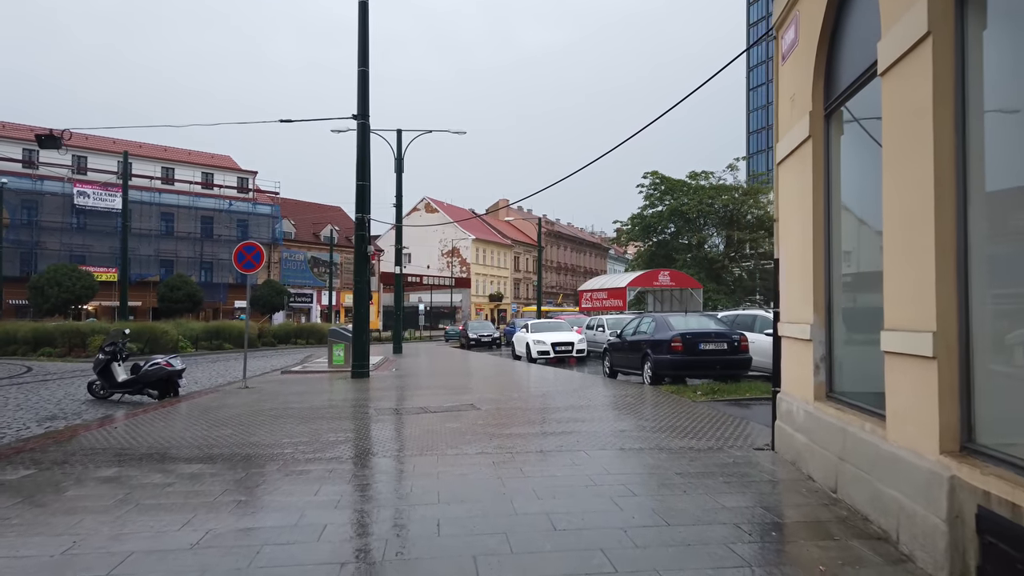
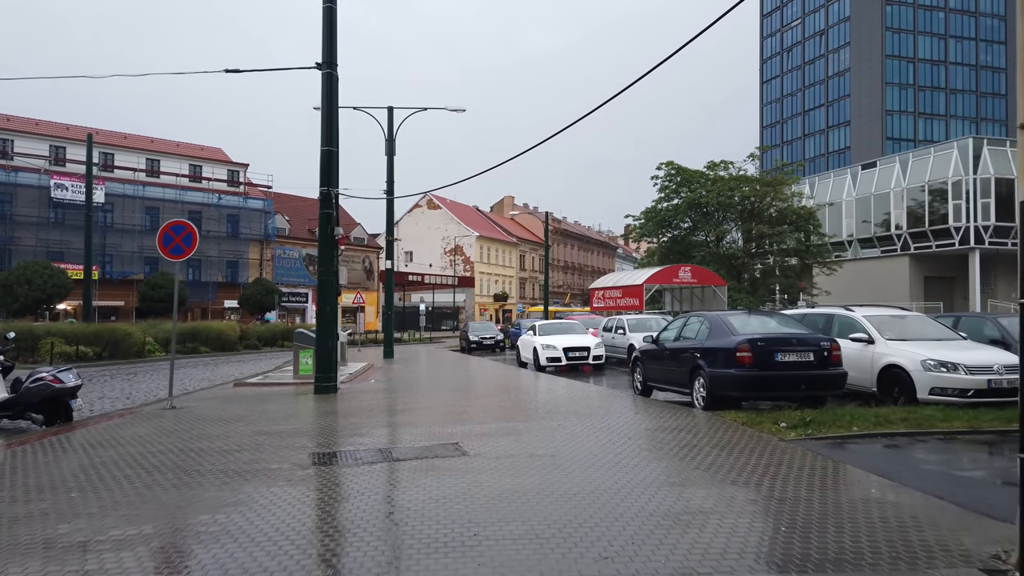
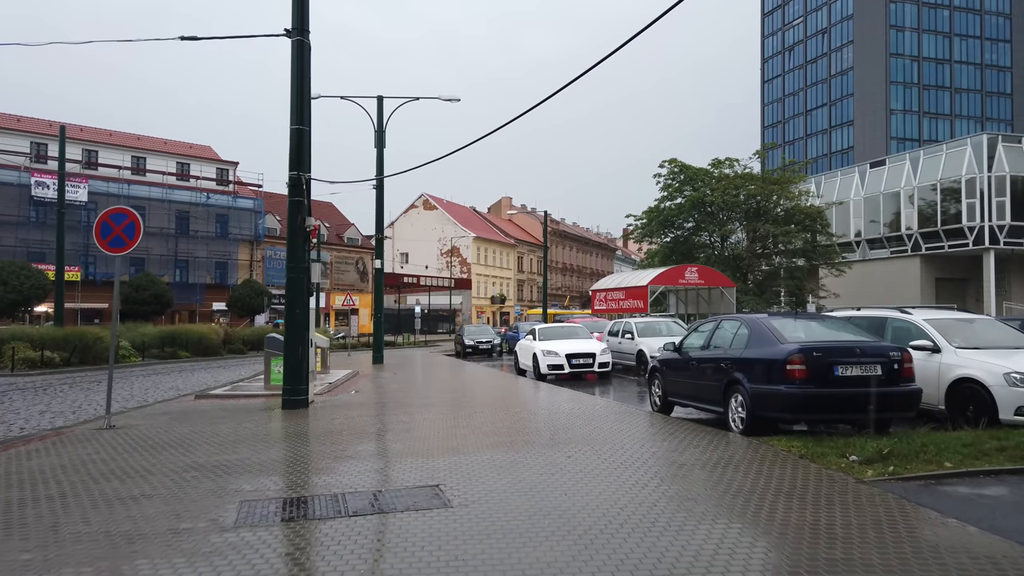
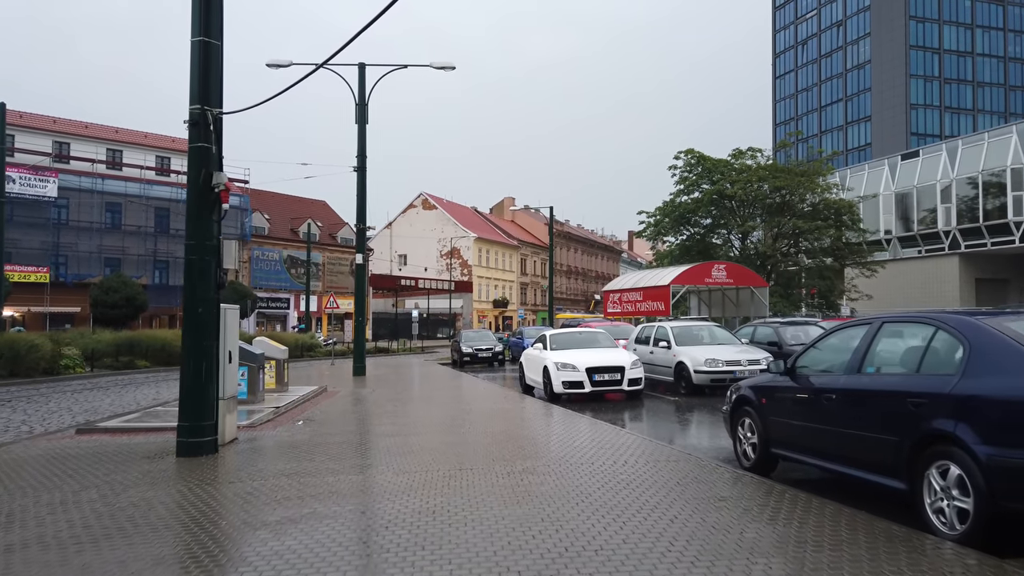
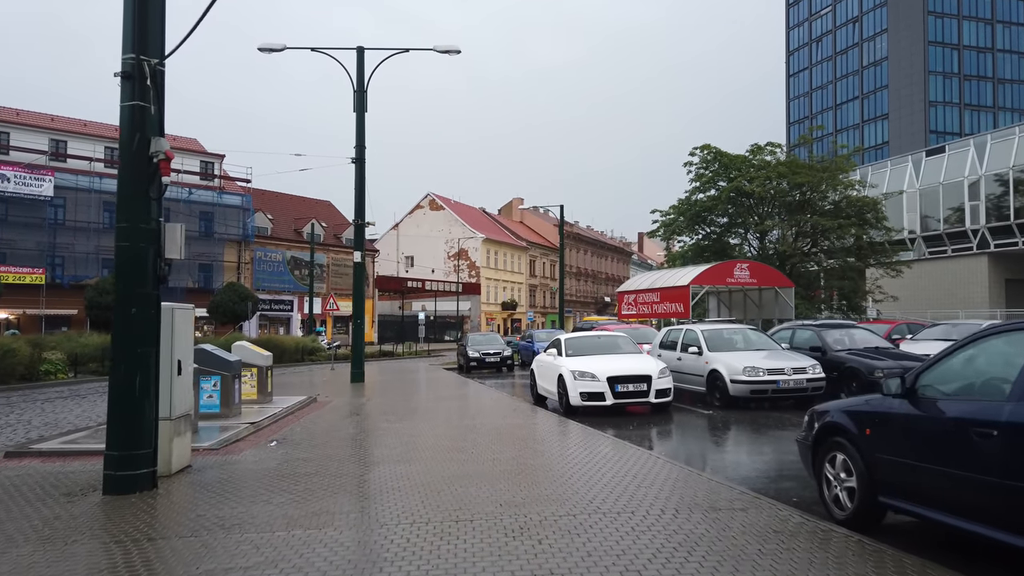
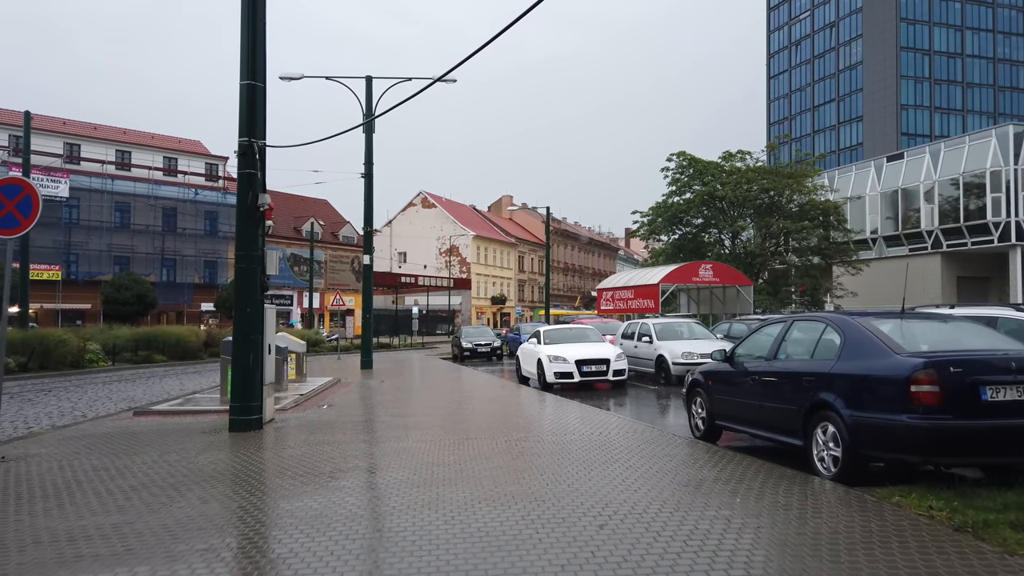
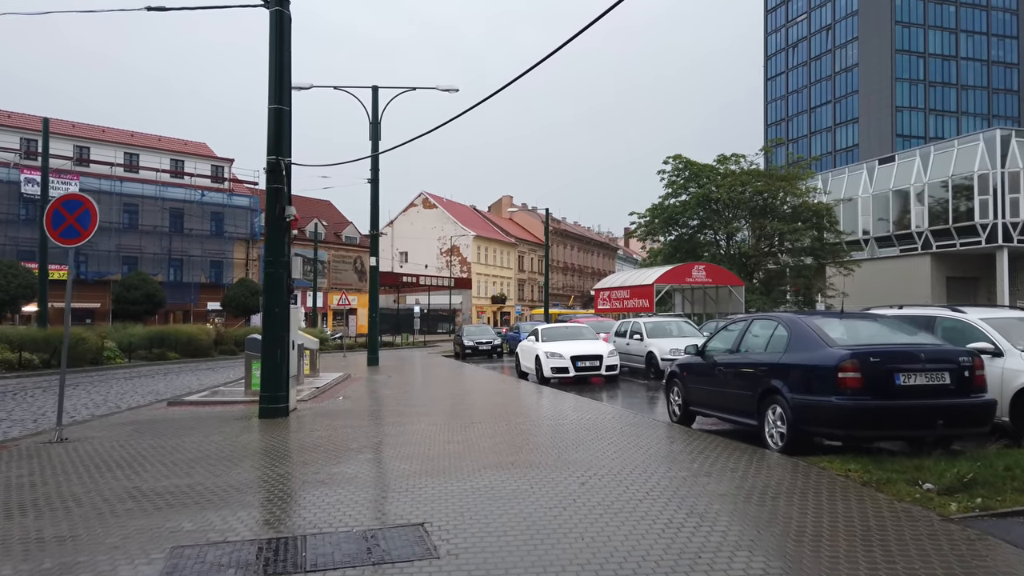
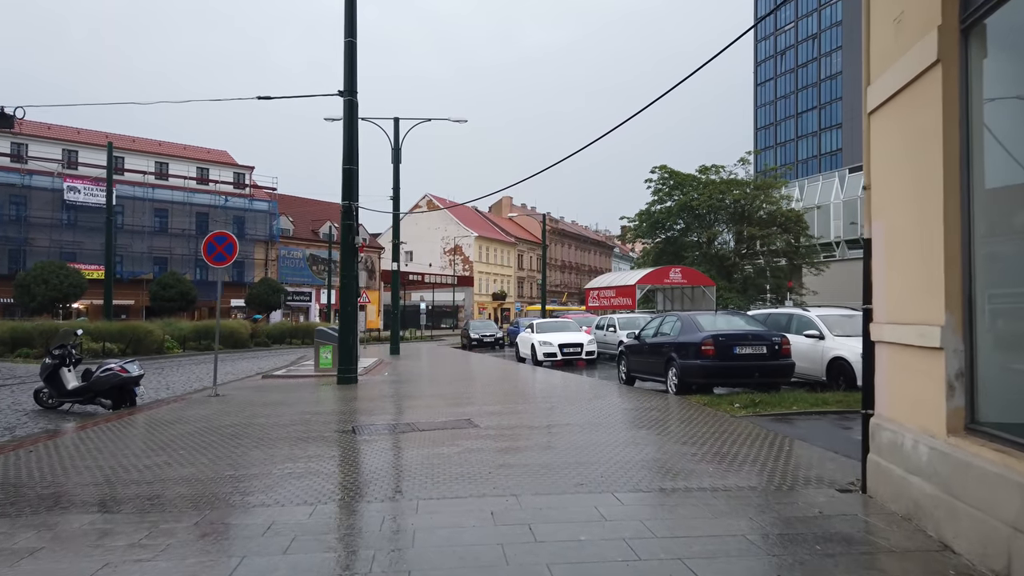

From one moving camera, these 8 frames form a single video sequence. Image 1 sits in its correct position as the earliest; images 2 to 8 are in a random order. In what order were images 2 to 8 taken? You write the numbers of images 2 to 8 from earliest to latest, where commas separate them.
8, 2, 3, 7, 6, 4, 5
